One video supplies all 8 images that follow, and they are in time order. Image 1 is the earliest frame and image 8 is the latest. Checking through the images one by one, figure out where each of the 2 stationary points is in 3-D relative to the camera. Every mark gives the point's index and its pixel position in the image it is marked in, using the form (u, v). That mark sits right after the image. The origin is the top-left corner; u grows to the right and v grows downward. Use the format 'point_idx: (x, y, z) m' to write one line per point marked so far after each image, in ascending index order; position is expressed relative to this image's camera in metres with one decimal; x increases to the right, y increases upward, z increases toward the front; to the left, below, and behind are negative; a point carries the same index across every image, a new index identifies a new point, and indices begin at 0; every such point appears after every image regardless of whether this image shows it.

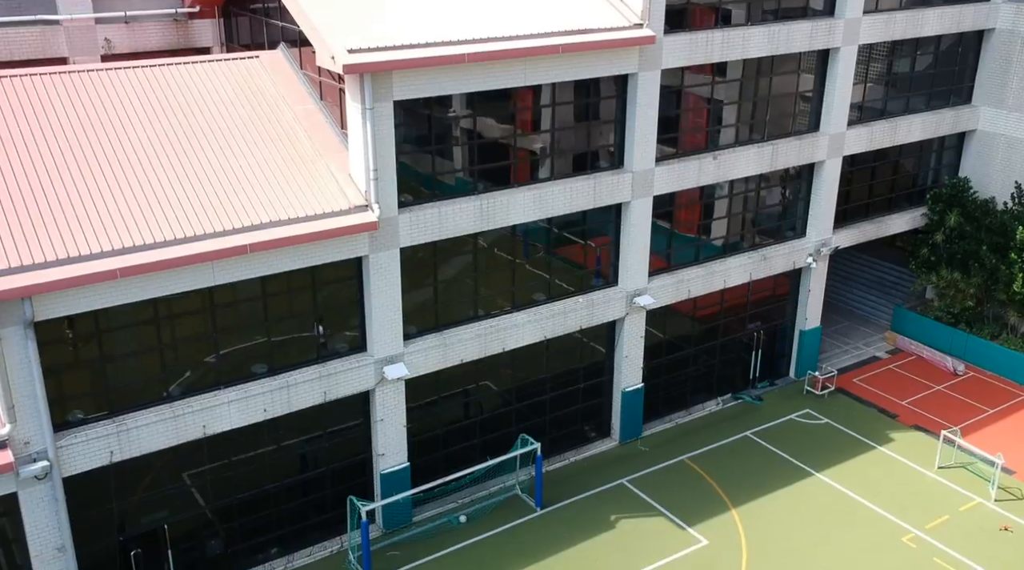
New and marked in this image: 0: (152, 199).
0: (-6.7, +1.5, +19.2) m
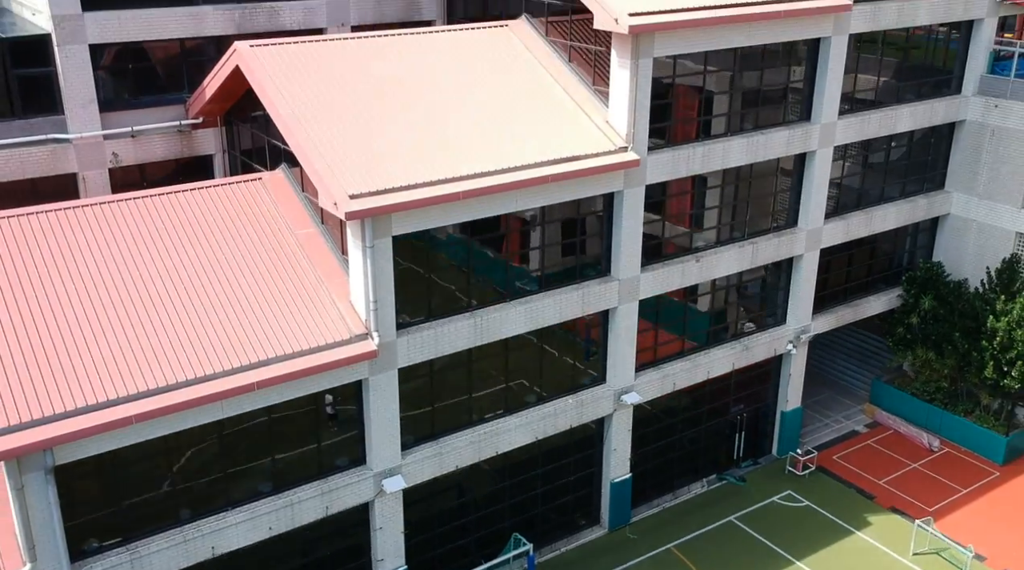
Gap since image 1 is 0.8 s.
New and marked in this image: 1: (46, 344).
0: (-6.8, -1.1, +20.3) m
1: (-8.9, -1.1, +19.7) m
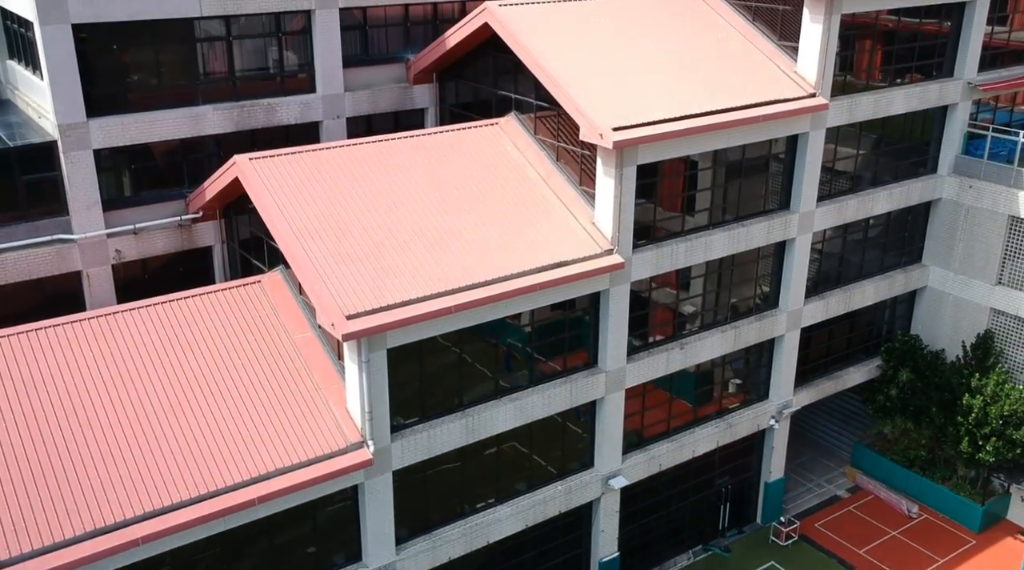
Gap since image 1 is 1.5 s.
0: (-7.1, -3.5, +21.2) m
1: (-9.1, -3.5, +20.6) m
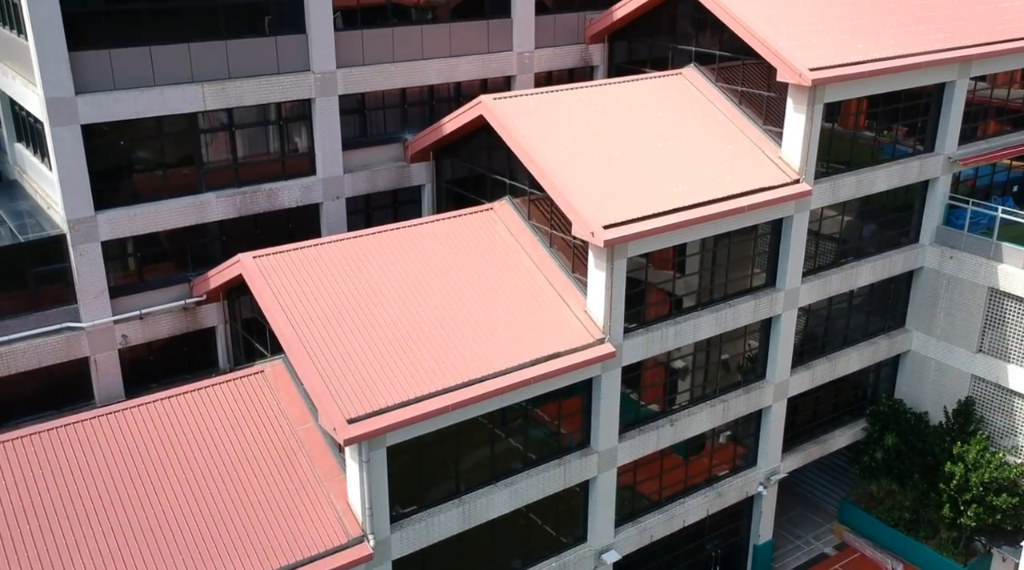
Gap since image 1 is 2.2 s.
0: (-7.1, -5.7, +22.1) m
1: (-9.1, -5.8, +21.4) m
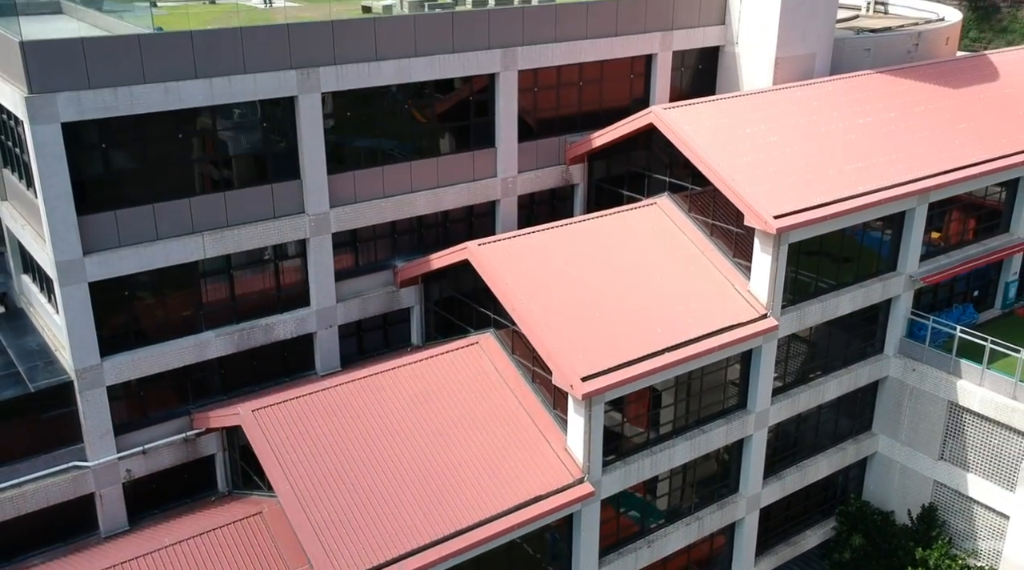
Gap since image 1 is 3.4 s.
0: (-7.5, -9.6, +23.6) m
1: (-9.5, -9.7, +22.9) m
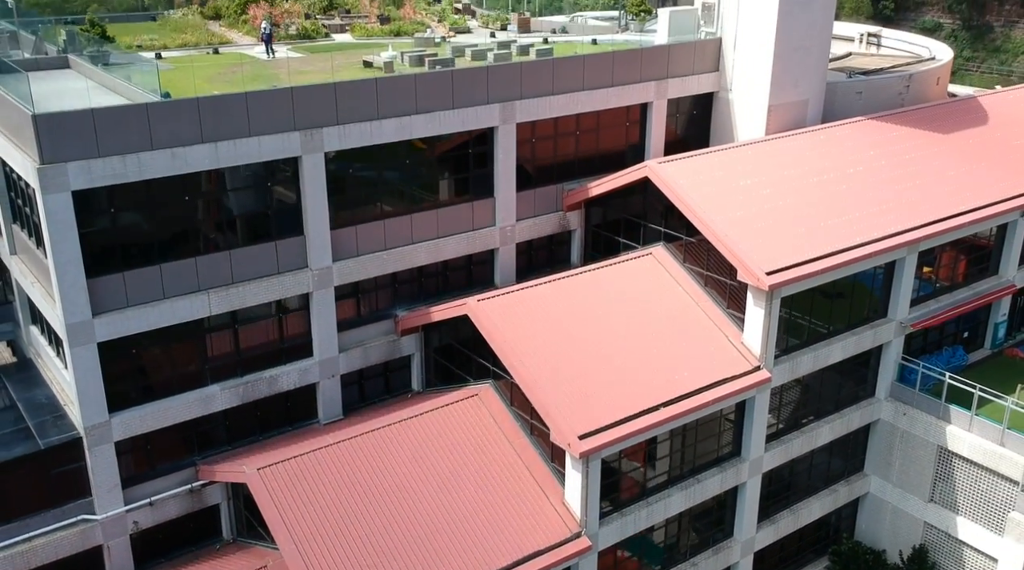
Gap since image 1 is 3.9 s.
0: (-7.5, -11.2, +24.2) m
1: (-9.5, -11.3, +23.5) m
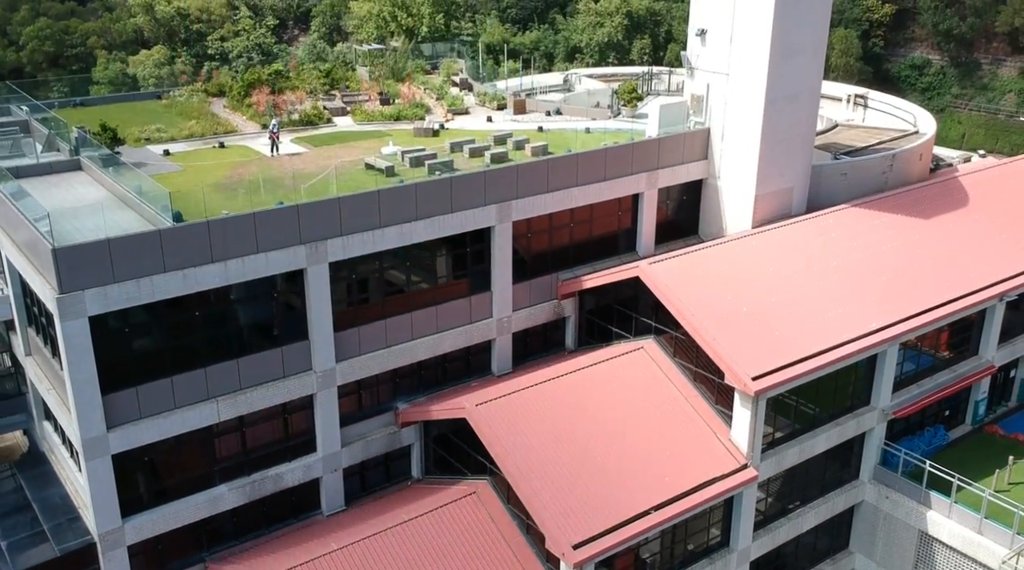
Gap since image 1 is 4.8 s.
0: (-7.6, -14.4, +25.4) m
1: (-9.5, -14.5, +24.7) m
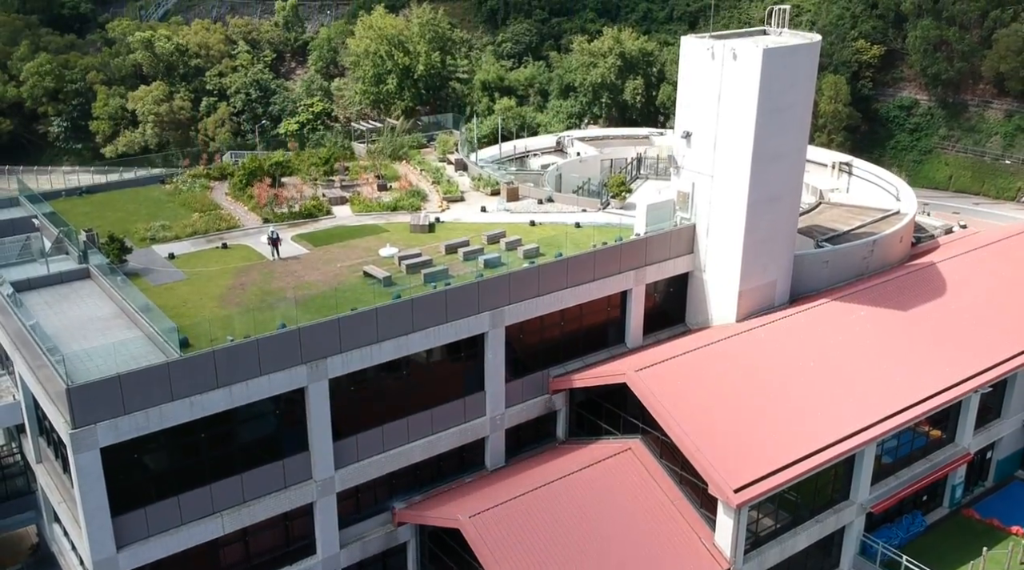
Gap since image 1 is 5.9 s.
0: (-7.8, -18.2, +26.8) m
1: (-9.8, -18.2, +26.0) m
